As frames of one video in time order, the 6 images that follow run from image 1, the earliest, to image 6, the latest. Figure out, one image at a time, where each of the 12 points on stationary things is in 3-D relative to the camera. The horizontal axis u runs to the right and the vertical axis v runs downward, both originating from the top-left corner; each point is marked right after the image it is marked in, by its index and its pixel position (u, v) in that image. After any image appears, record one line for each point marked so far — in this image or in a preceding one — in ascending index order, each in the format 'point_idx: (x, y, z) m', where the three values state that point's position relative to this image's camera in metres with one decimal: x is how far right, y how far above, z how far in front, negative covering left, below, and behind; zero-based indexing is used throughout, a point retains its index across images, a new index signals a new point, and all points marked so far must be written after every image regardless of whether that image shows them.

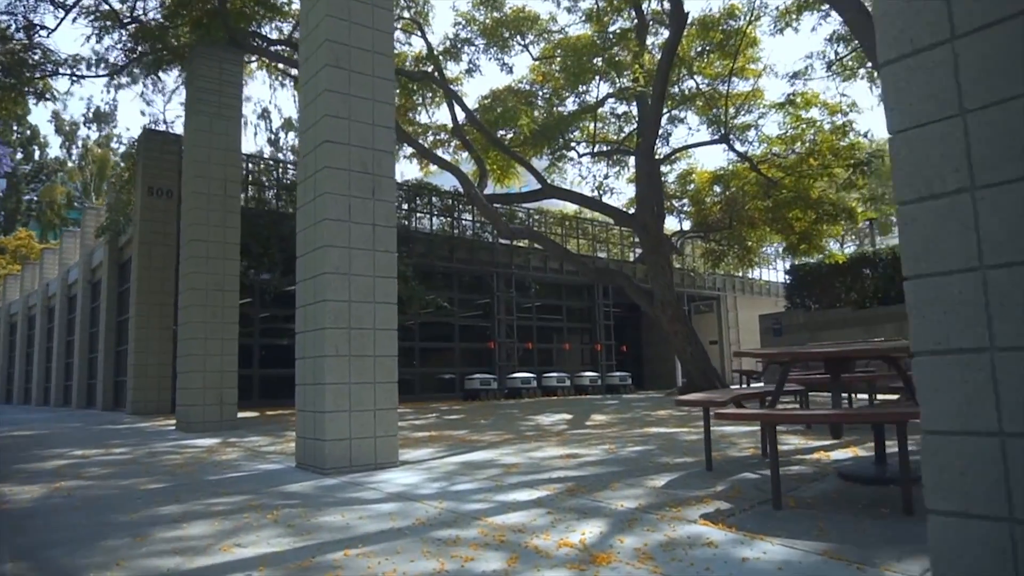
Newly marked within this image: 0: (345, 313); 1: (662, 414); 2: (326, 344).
0: (-3.3, -0.5, +9.4) m
1: (+5.1, -4.3, +16.1) m
2: (-3.6, -1.1, +9.2) m
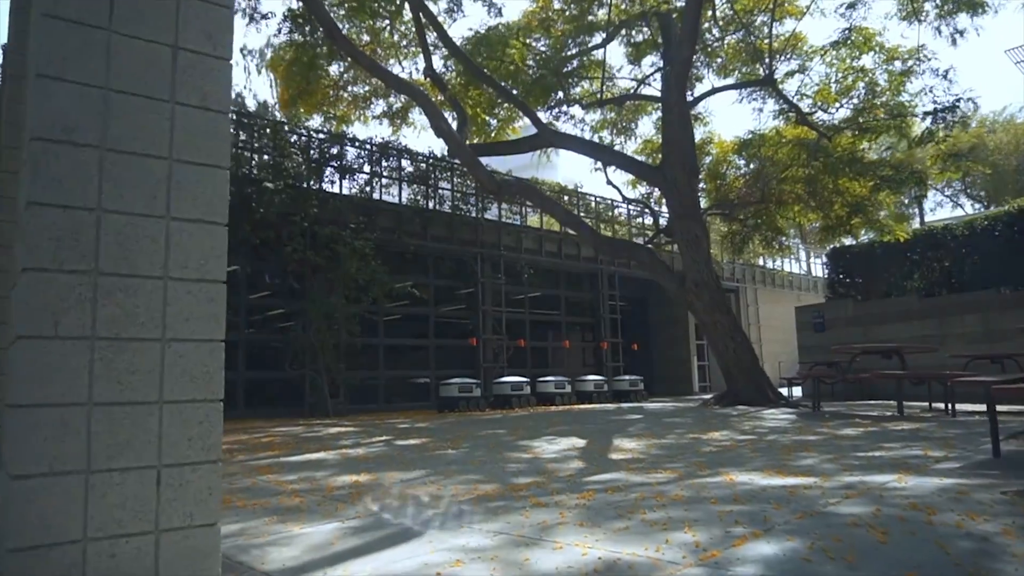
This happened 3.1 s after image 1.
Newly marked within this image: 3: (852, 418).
0: (-3.6, +0.4, +4.0) m
1: (+4.8, -3.4, +10.8) m
2: (-3.9, -0.2, +3.8) m
3: (+9.6, -3.6, +13.3) m
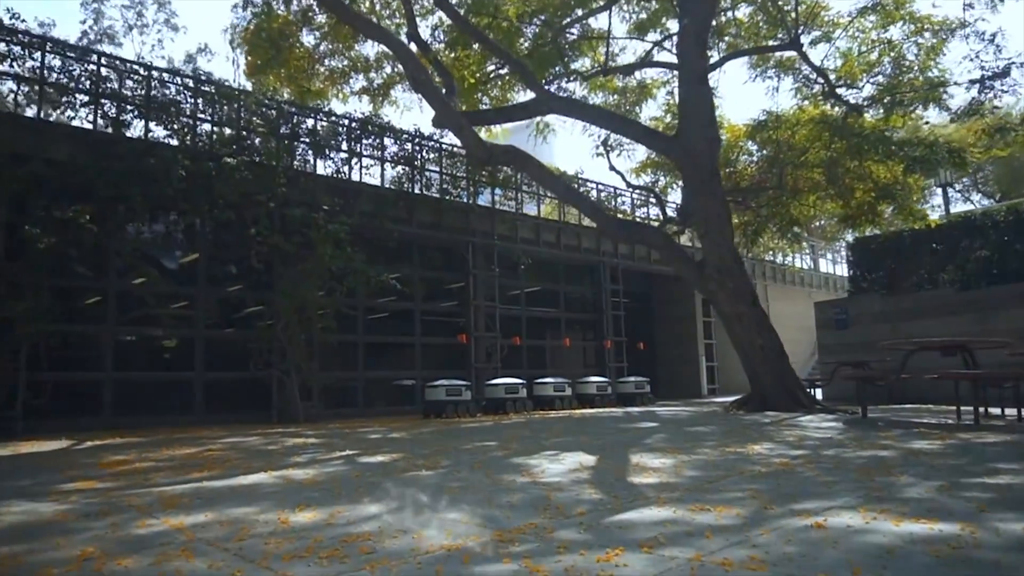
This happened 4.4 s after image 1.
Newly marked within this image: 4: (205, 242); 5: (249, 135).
0: (-3.6, +0.9, +1.7) m
1: (+4.6, -3.0, +8.6) m
2: (-3.9, +0.3, +1.5) m
3: (+9.4, -3.2, +11.1) m
4: (-11.7, +1.7, +18.0) m
5: (-10.3, +6.0, +18.5) m
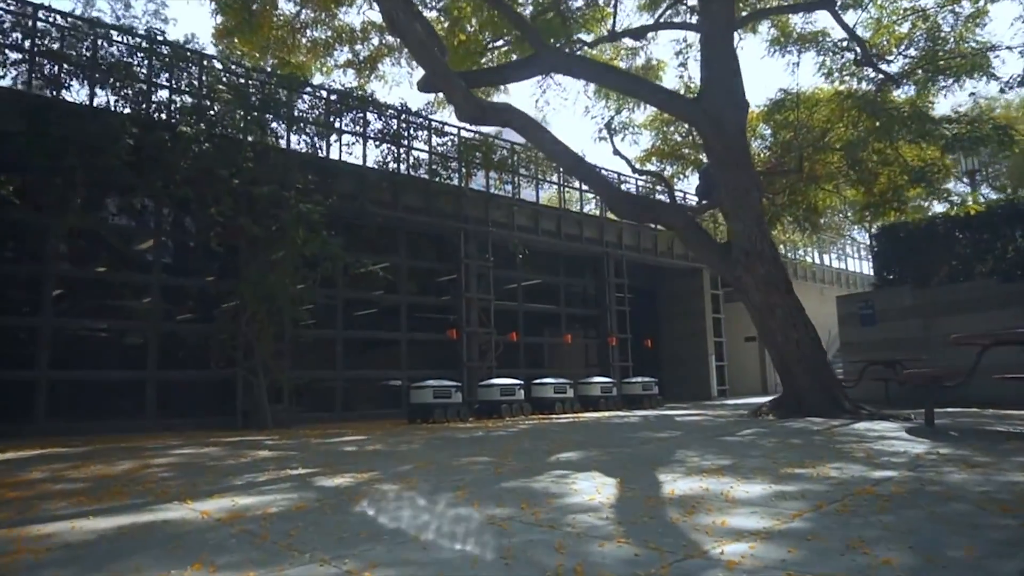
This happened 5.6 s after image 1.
0: (-3.6, +1.3, -0.4) m
1: (+4.6, -2.6, +6.6) m
2: (-3.9, +0.7, -0.6) m
3: (+9.4, -2.9, +9.2) m
4: (-11.8, +2.1, +15.8) m
5: (-10.4, +6.4, +16.4) m
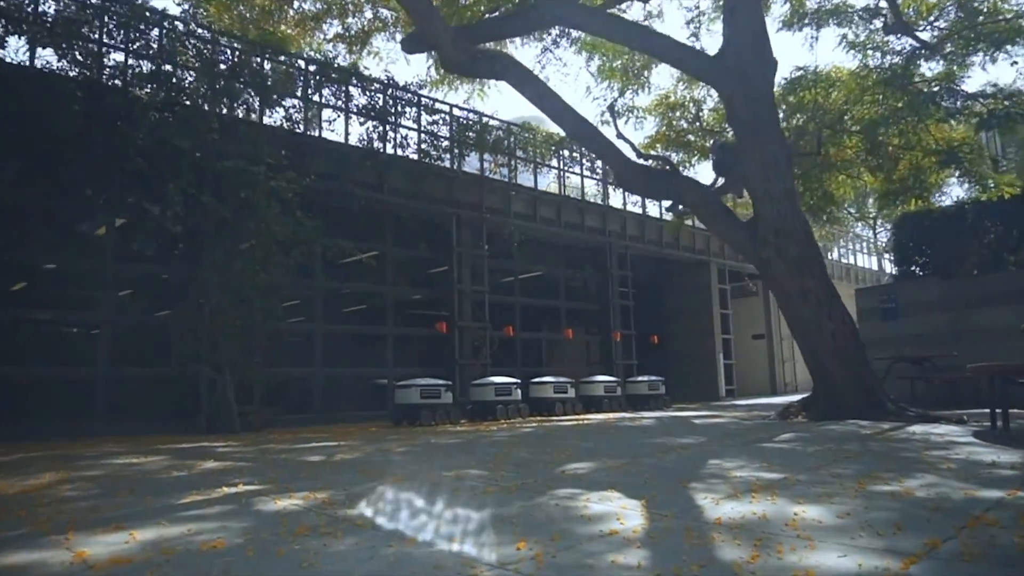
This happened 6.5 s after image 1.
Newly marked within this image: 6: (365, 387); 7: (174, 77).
0: (-3.6, +1.7, -2.0) m
1: (+4.5, -2.2, +5.0) m
2: (-3.9, +1.1, -2.2) m
3: (+9.3, -2.5, +7.6) m
4: (-11.9, +2.5, +14.1) m
5: (-10.5, +6.8, +14.7) m
6: (-5.4, -3.7, +17.6) m
7: (-10.3, +6.5, +14.5) m
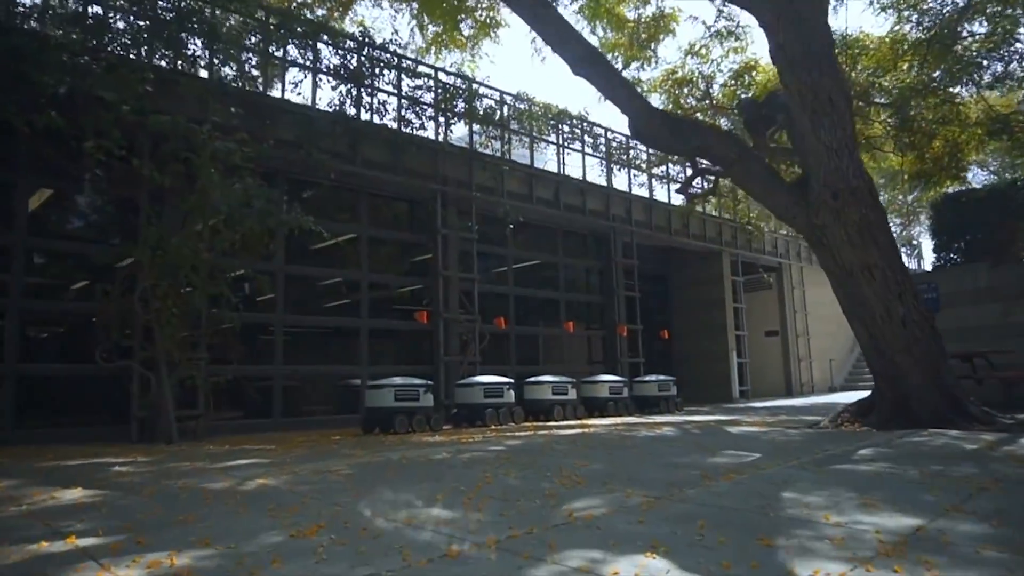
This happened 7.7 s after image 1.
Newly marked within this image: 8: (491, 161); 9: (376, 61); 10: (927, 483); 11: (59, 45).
0: (-3.7, +2.2, -4.3) m
1: (+4.4, -1.7, +2.7) m
2: (-4.0, +1.6, -4.6) m
3: (+9.1, -2.0, +5.4) m
4: (-12.1, +3.0, +11.8) m
5: (-10.7, +7.3, +12.3) m
6: (-5.7, -3.2, +15.3) m
7: (-10.6, +7.0, +12.2) m
8: (-0.8, +4.9, +18.3) m
9: (-4.7, +7.9, +16.5) m
10: (+4.6, -2.1, +5.3) m
11: (-11.0, +5.9, +11.5) m
